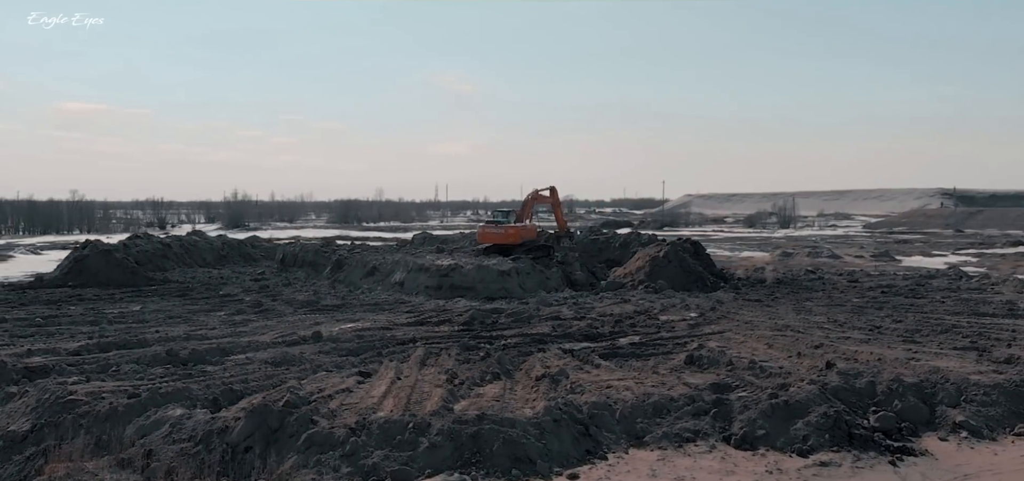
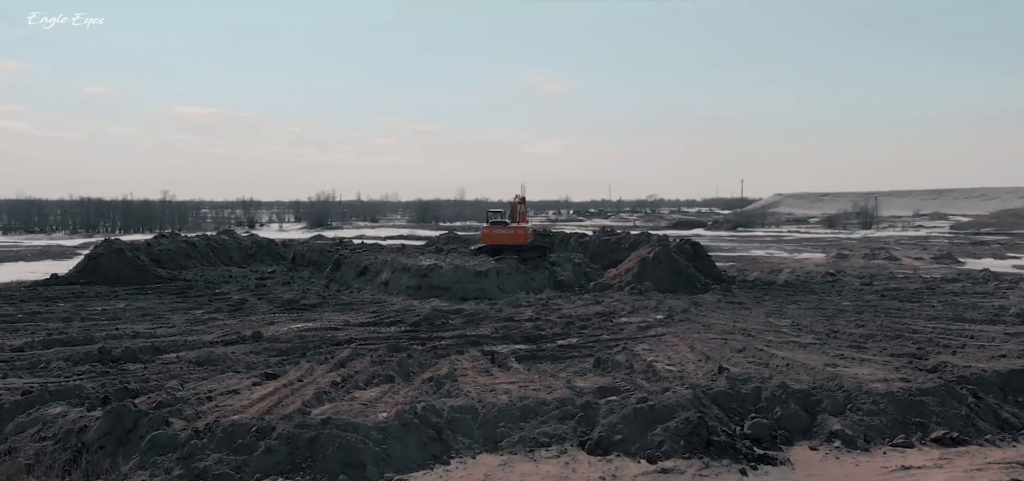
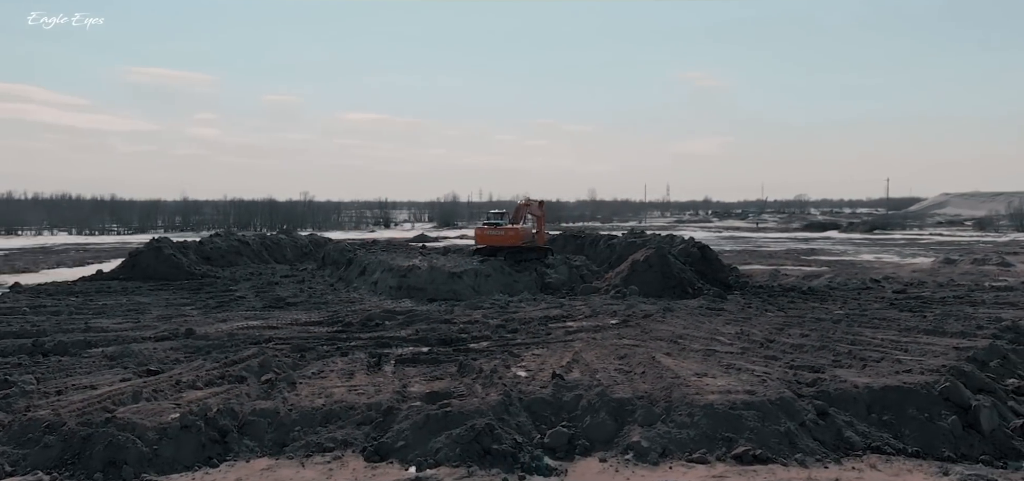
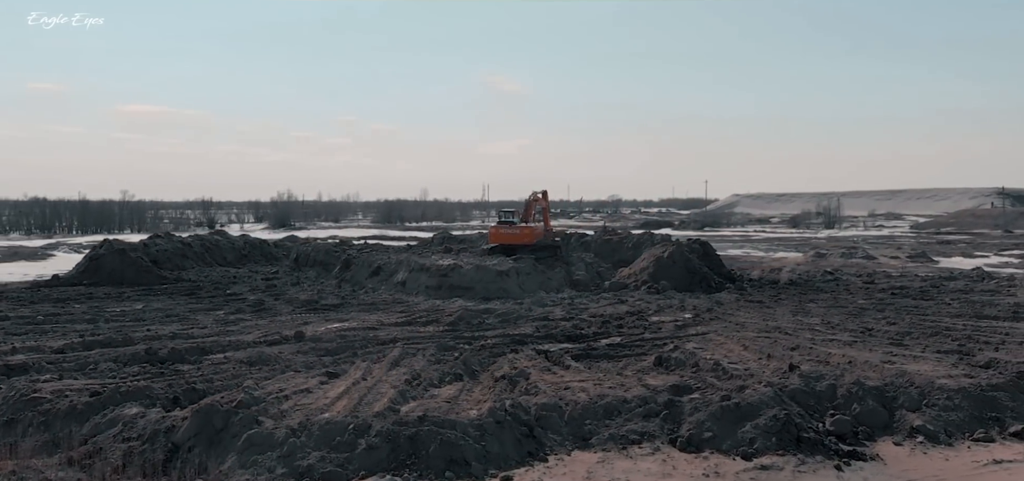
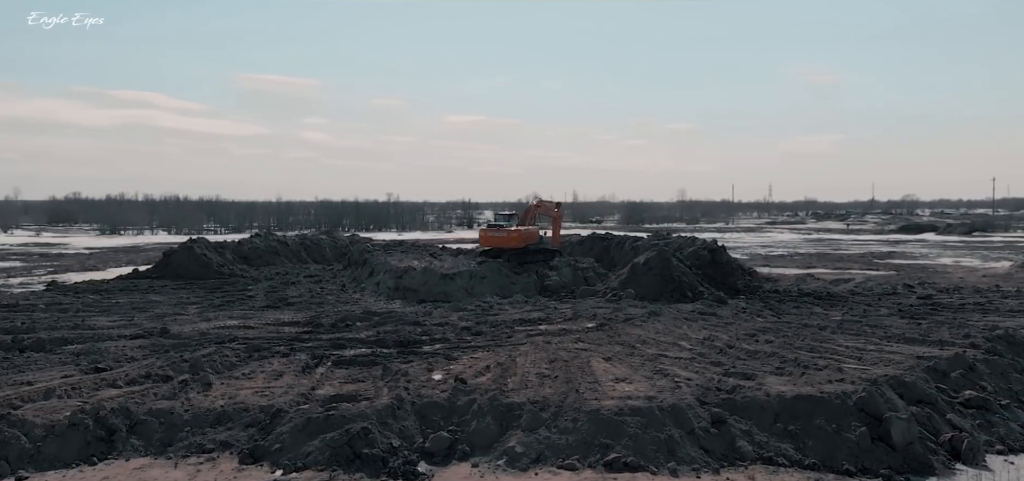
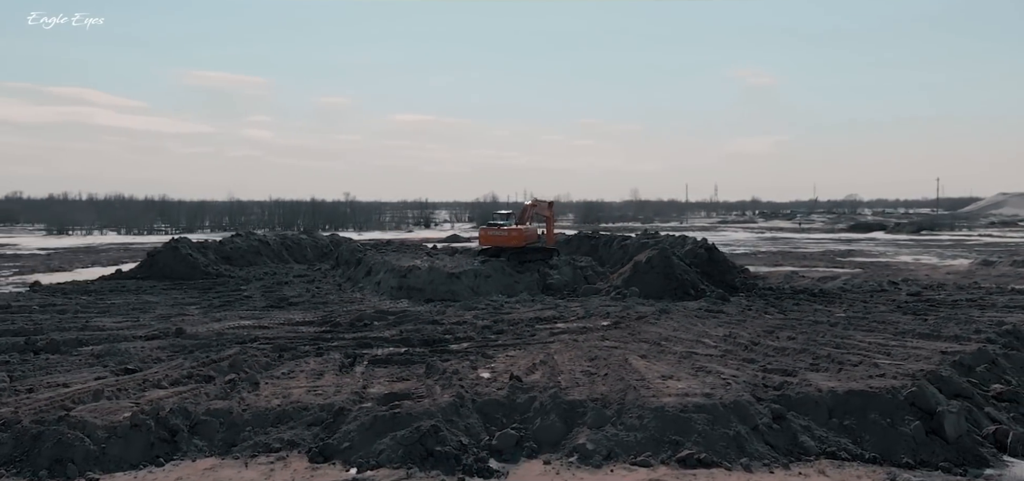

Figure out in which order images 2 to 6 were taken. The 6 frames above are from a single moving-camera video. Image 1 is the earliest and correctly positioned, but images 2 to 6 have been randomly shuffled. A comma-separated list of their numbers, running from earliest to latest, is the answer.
4, 2, 3, 6, 5
